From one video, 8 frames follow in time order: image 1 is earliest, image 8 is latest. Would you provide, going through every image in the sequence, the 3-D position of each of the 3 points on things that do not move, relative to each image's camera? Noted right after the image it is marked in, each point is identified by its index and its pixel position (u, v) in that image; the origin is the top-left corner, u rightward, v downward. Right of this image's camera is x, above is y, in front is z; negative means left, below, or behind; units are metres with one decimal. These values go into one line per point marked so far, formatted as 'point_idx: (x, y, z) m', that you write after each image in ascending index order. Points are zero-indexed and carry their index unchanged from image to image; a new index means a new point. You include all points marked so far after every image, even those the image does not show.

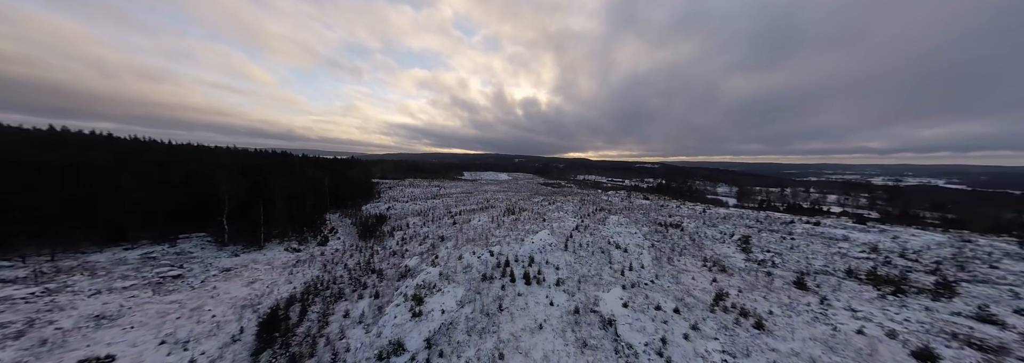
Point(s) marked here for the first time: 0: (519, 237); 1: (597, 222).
0: (+0.3, -2.8, +10.1) m
1: (+5.5, -2.6, +12.9) m
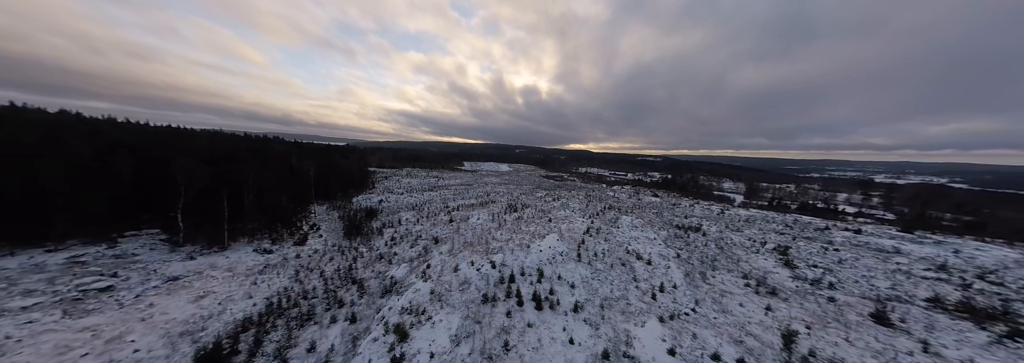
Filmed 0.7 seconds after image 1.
0: (+0.5, -2.7, +8.8) m
1: (+5.6, -2.5, +11.6) m
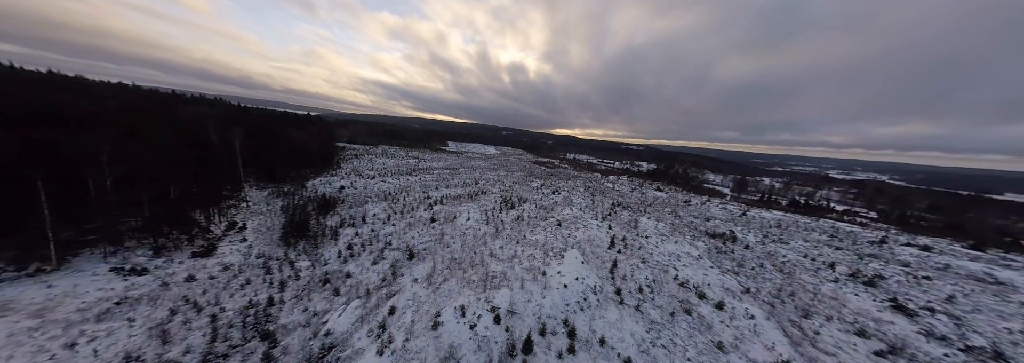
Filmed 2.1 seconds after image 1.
0: (+0.7, -2.6, +6.2) m
1: (+5.6, -2.3, +9.4) m
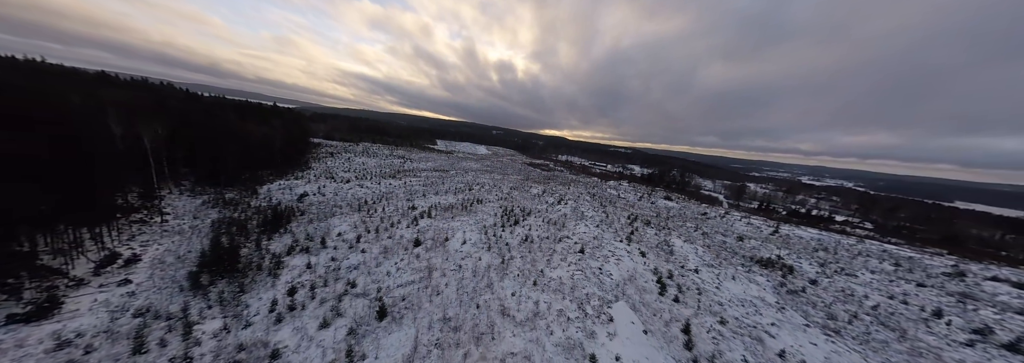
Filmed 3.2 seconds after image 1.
0: (+1.2, -3.2, +4.1) m
1: (+6.0, -2.9, +7.5) m
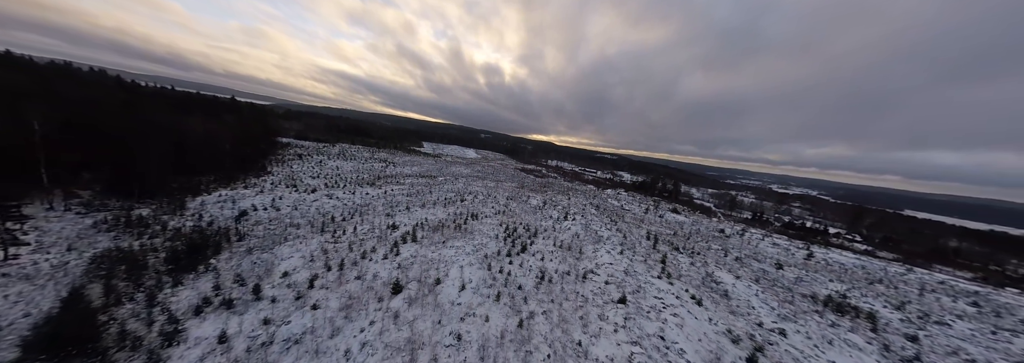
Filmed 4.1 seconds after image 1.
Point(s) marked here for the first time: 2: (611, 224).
0: (+1.9, -3.8, +2.1) m
1: (+6.4, -3.7, +5.8) m
2: (+6.6, -2.8, +13.4) m
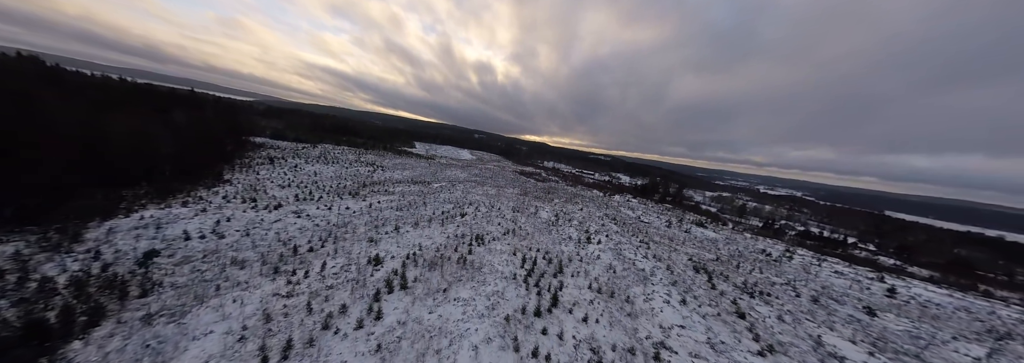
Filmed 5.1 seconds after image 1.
0: (+3.0, -4.6, -0.2) m
1: (+7.4, -4.5, +3.7) m
2: (+7.3, -3.7, +11.3) m
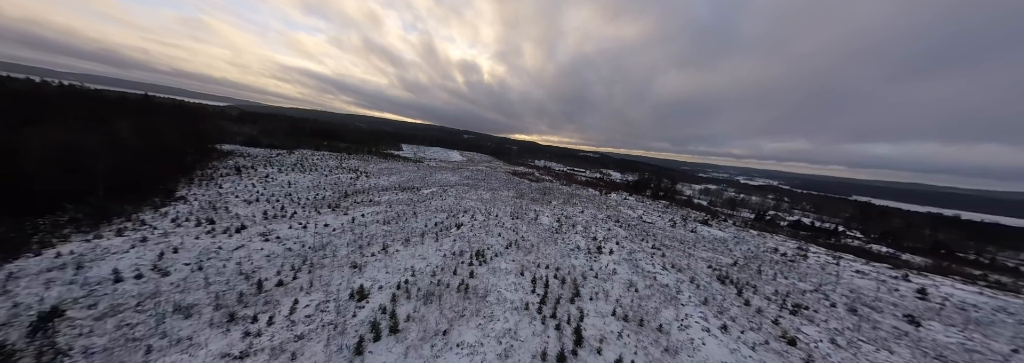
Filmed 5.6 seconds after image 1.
0: (+3.8, -5.0, -1.2) m
1: (+7.9, -4.7, +2.9) m
2: (+7.6, -3.8, +10.5) m
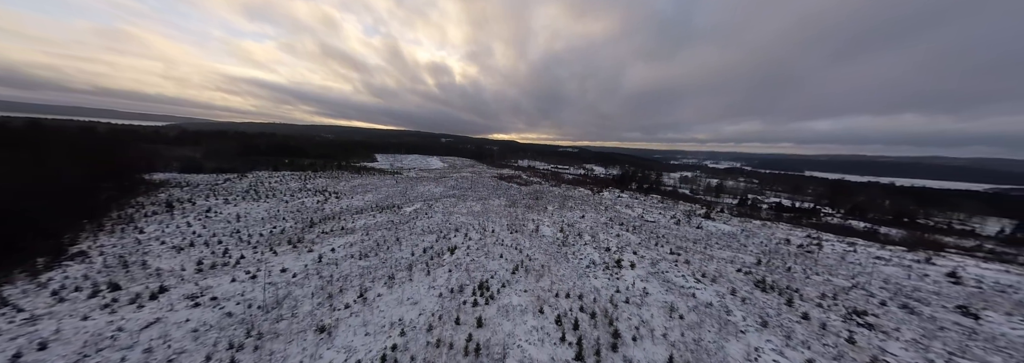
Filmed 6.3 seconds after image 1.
0: (+5.2, -5.1, -2.5) m
1: (+9.0, -4.5, +1.9) m
2: (+7.9, -3.8, +9.5) m
